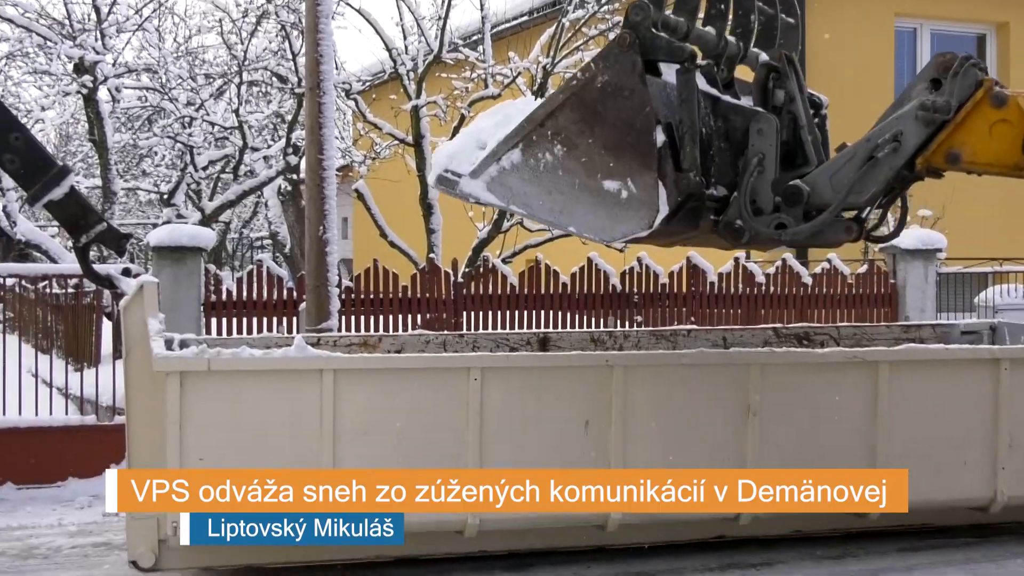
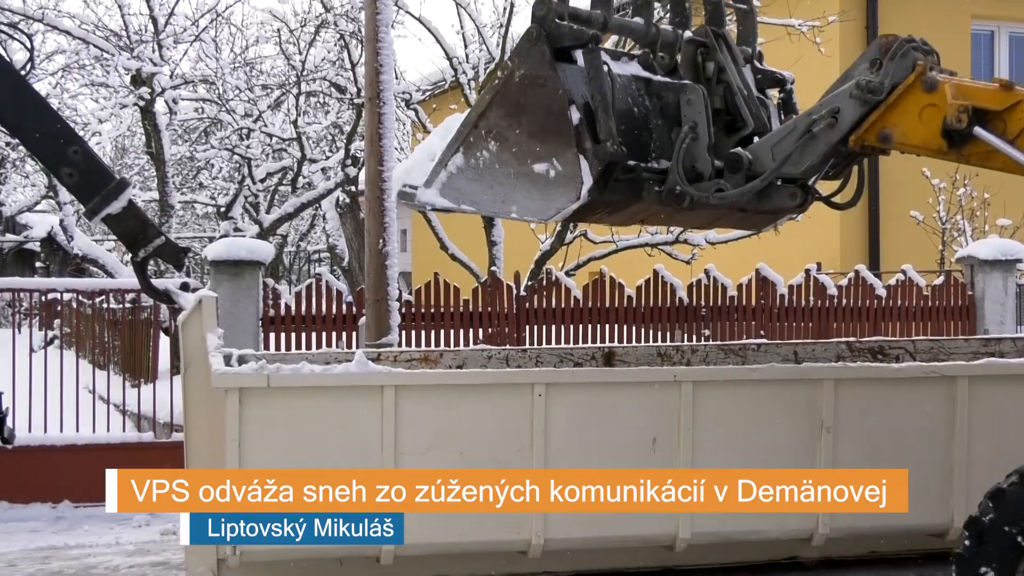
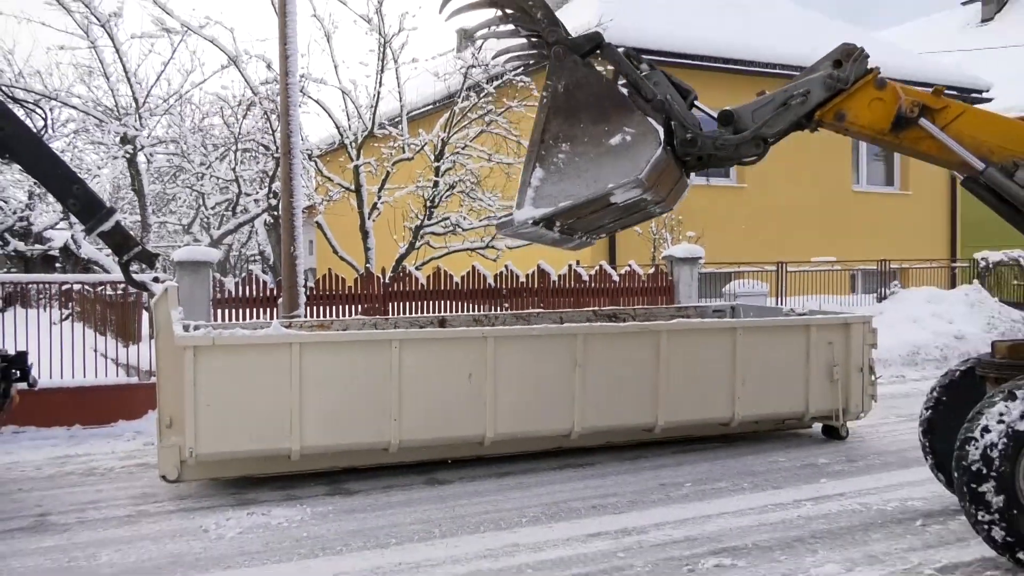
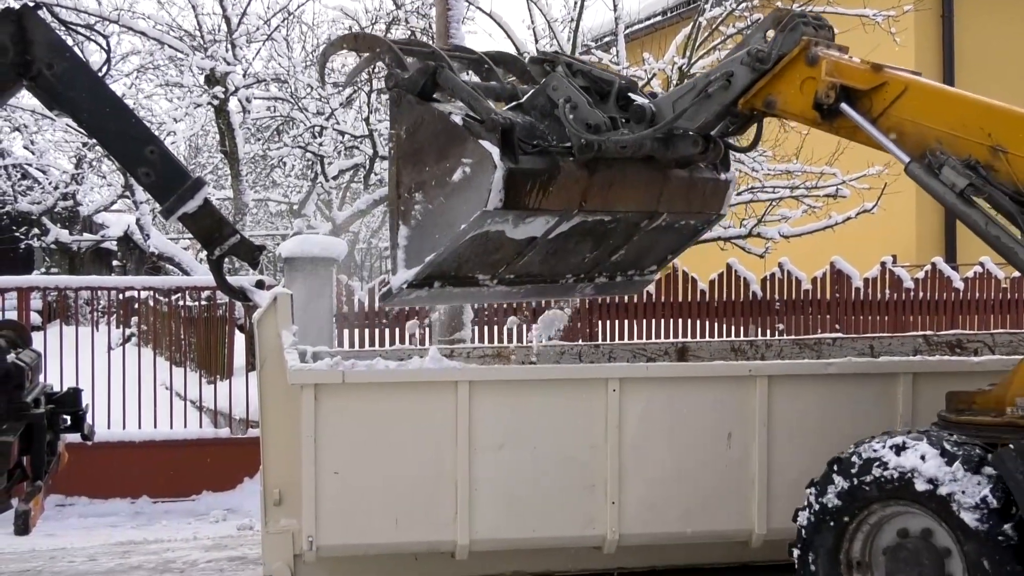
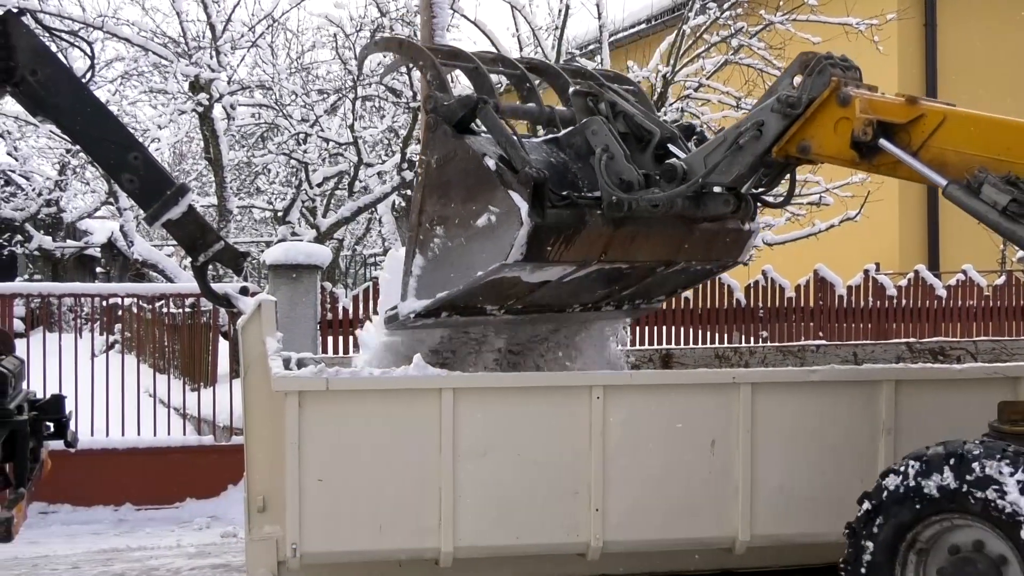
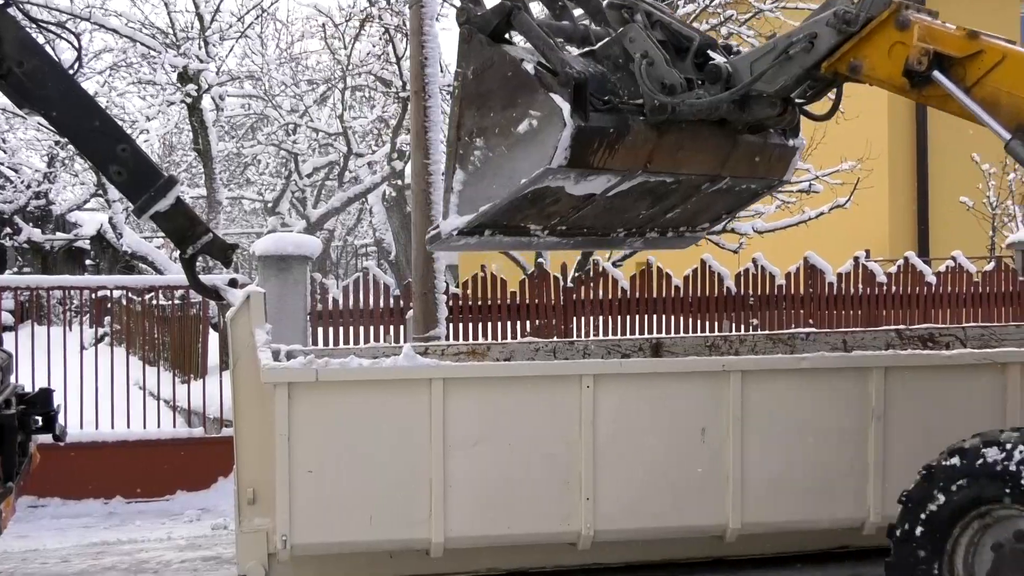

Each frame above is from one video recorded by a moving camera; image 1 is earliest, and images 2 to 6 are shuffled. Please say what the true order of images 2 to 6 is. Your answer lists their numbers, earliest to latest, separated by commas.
2, 5, 4, 6, 3
